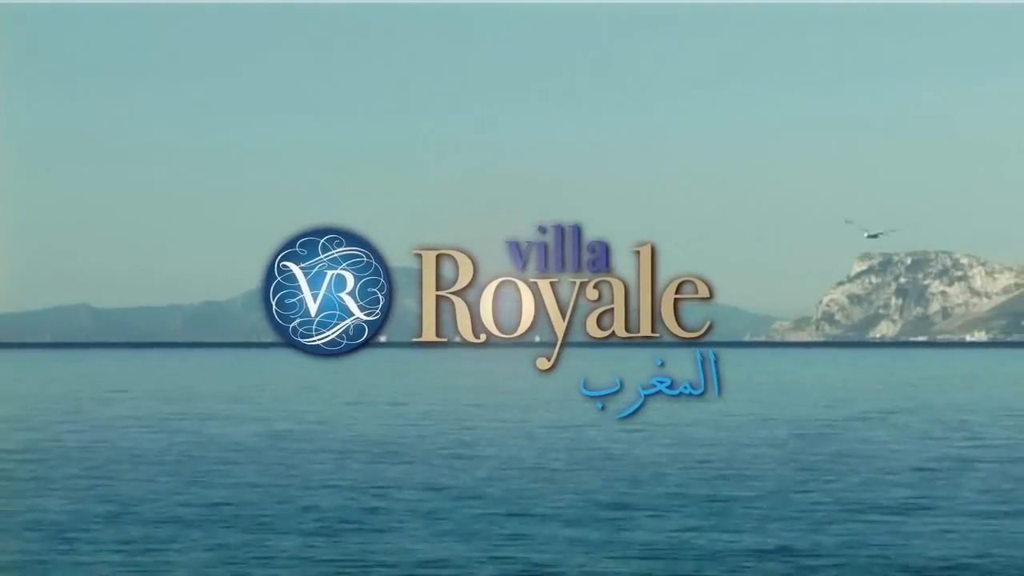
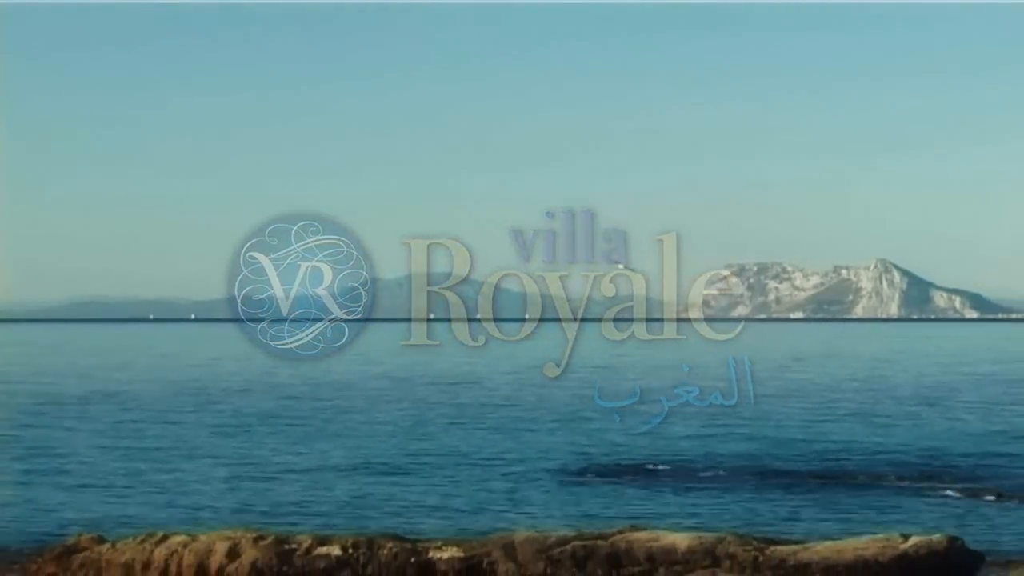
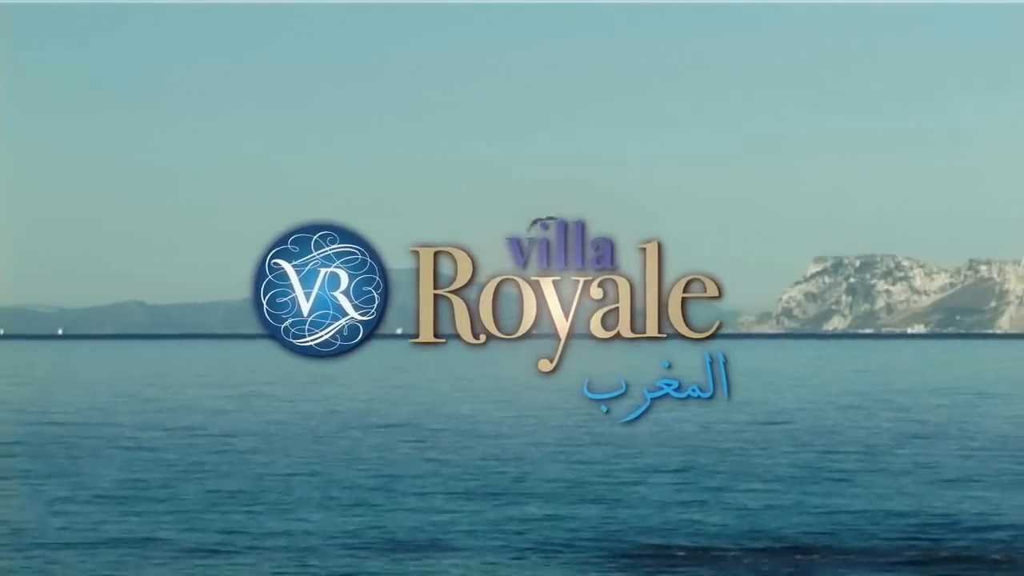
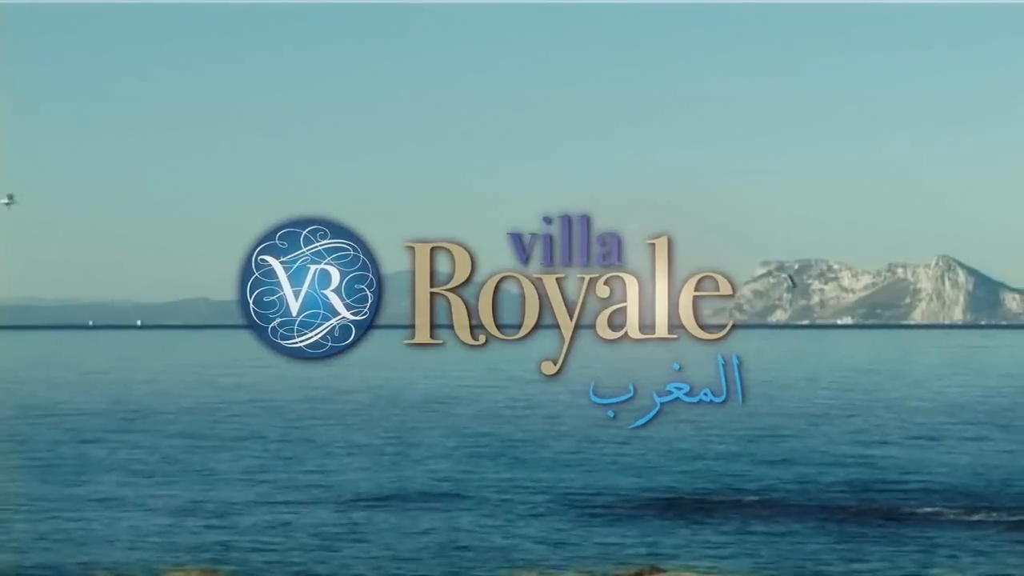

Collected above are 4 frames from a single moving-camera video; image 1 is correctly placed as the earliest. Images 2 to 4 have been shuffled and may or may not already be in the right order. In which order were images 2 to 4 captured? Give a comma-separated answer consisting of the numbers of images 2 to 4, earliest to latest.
3, 4, 2
